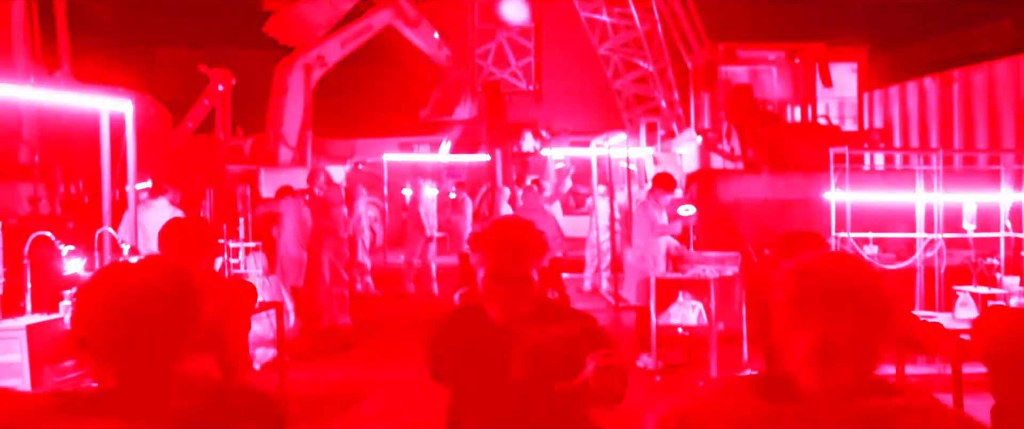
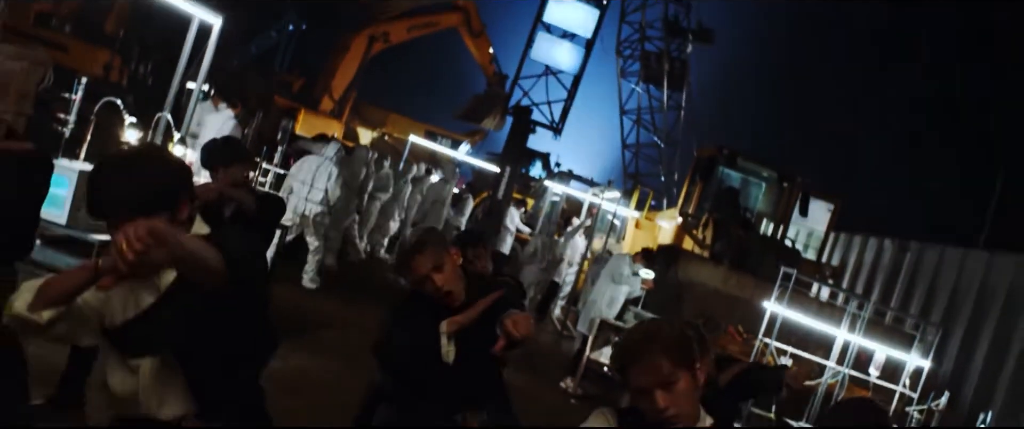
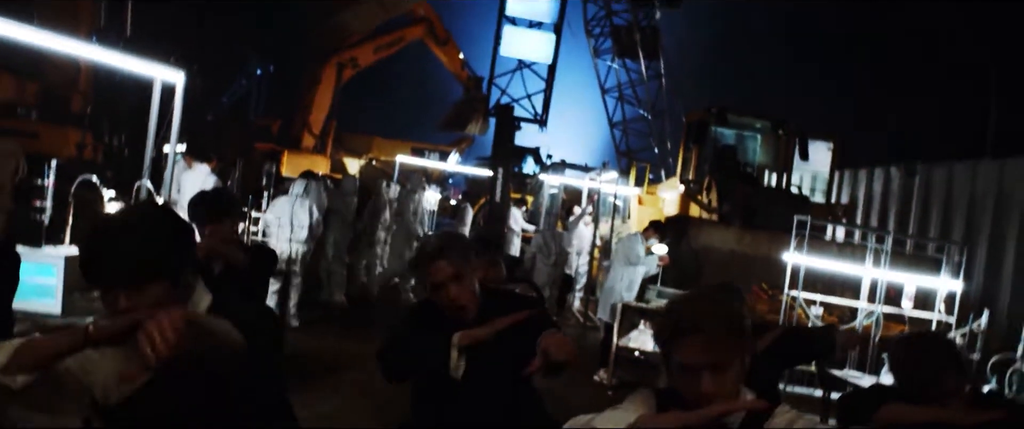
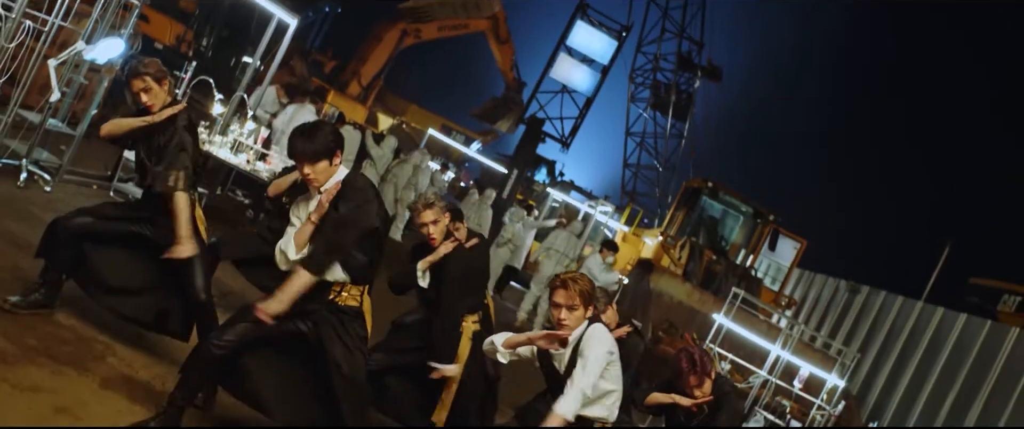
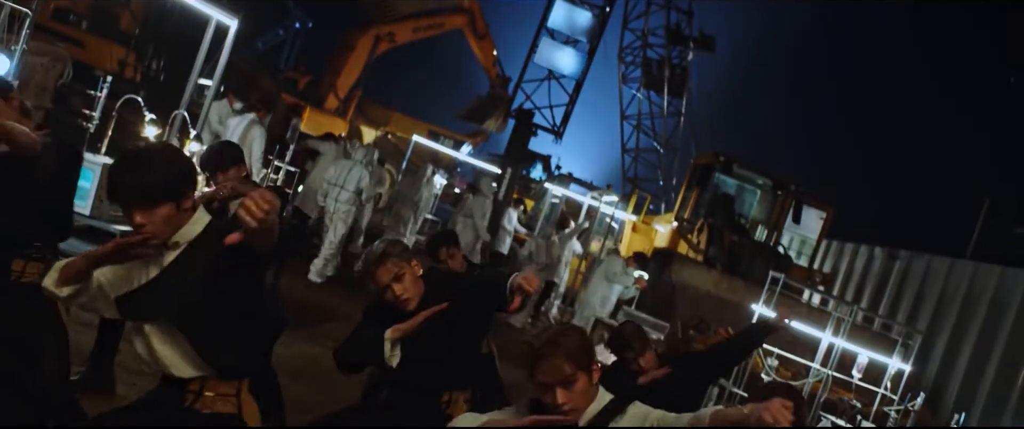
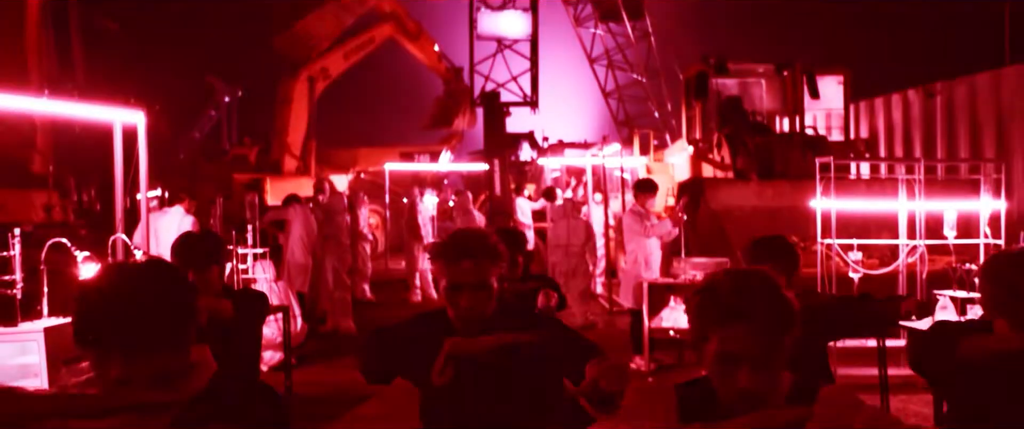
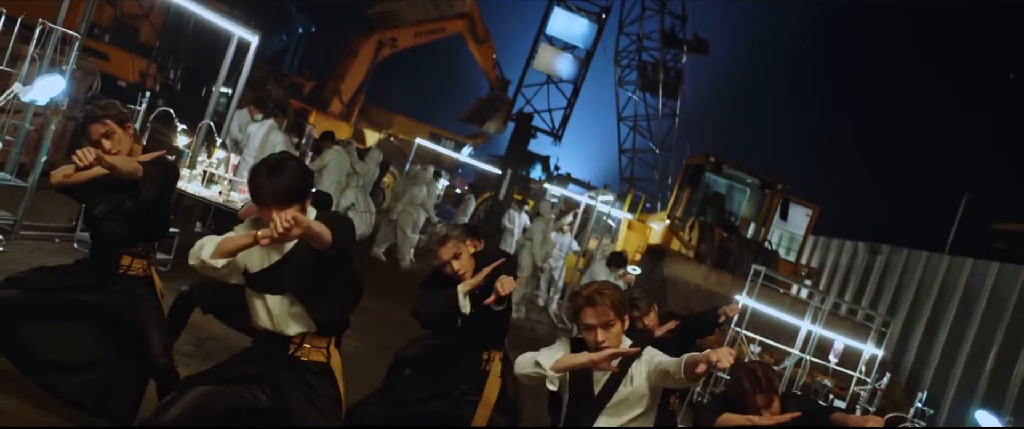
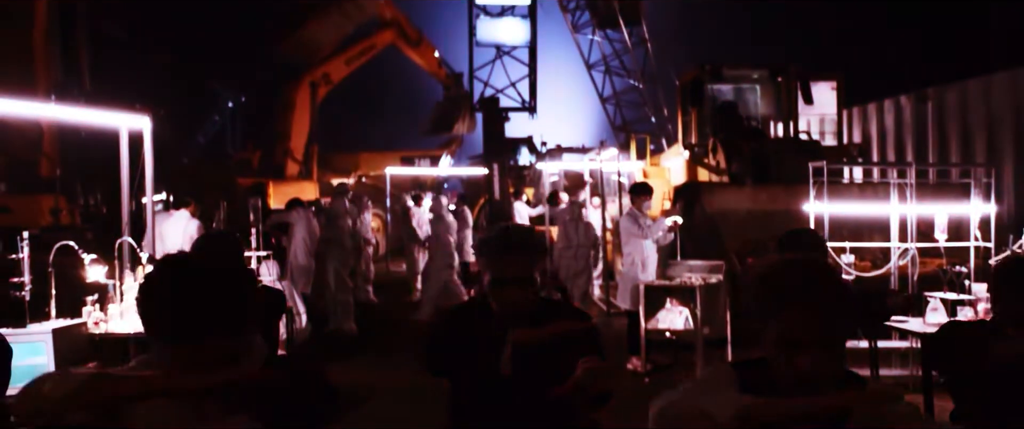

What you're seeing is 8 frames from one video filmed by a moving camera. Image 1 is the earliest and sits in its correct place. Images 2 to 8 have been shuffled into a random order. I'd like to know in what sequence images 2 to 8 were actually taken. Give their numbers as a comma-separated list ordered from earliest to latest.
6, 8, 3, 2, 5, 7, 4
